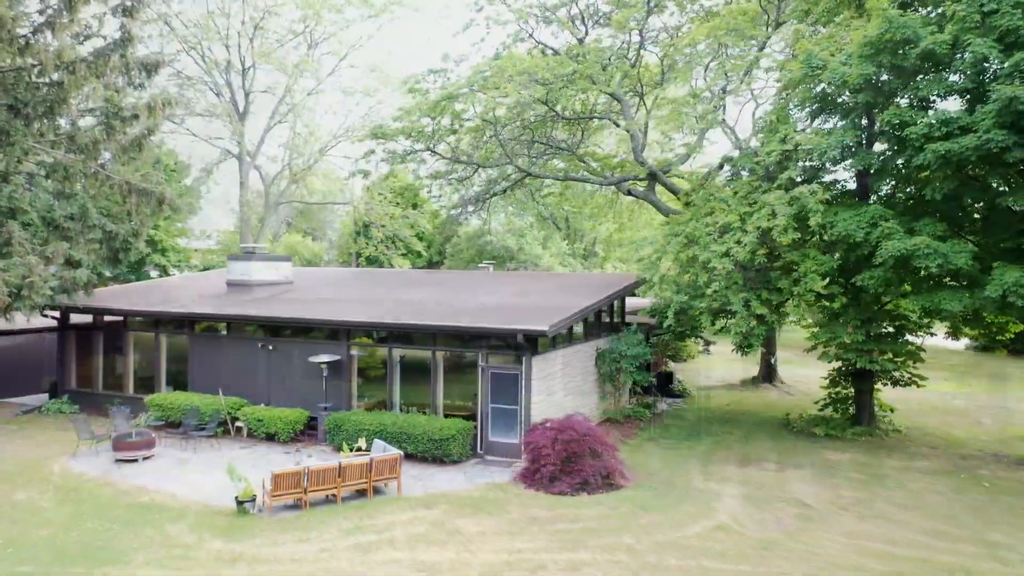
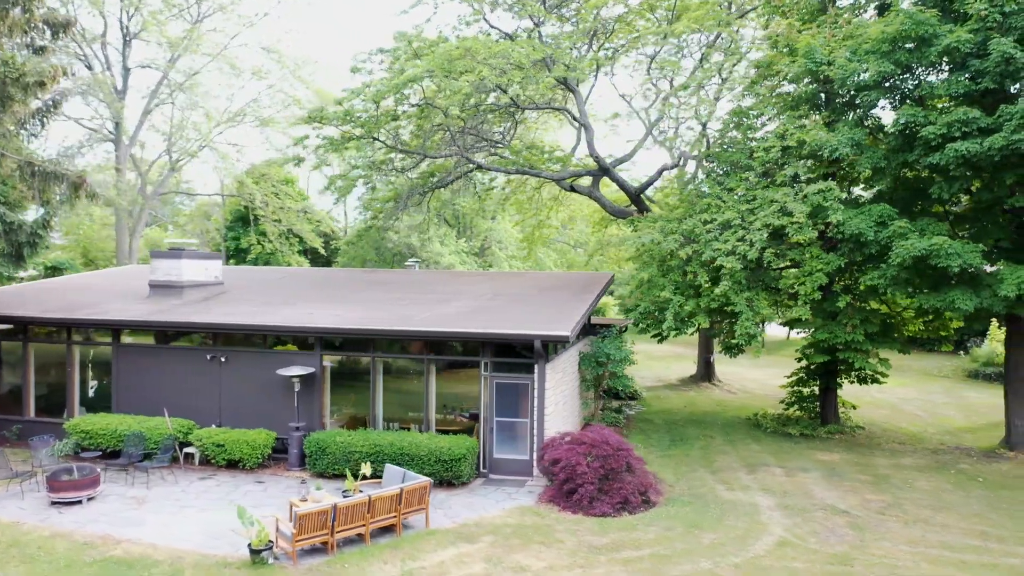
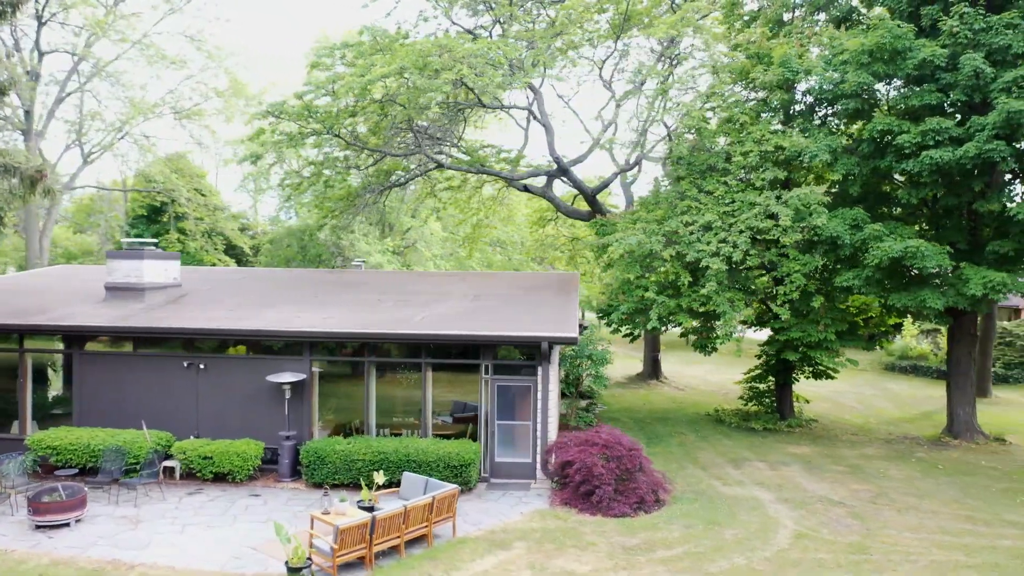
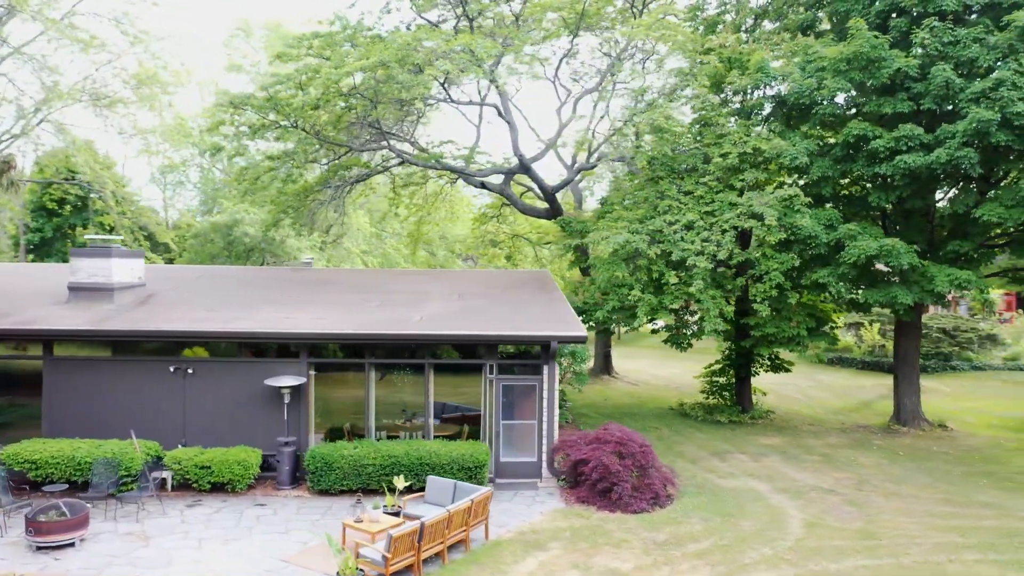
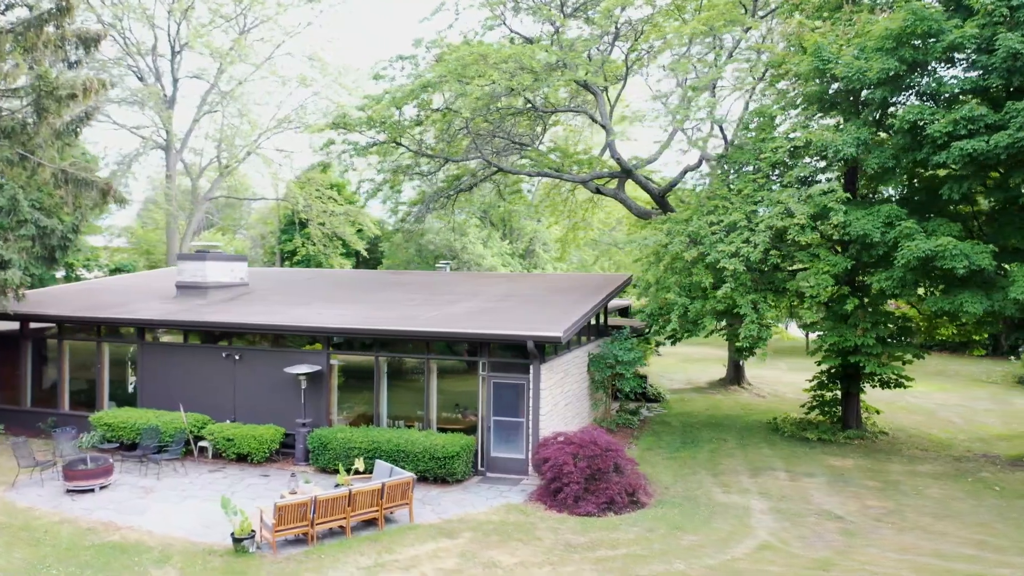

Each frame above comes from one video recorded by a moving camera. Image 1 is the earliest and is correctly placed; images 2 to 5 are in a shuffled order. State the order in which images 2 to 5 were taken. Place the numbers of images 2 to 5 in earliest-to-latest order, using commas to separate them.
5, 2, 3, 4
